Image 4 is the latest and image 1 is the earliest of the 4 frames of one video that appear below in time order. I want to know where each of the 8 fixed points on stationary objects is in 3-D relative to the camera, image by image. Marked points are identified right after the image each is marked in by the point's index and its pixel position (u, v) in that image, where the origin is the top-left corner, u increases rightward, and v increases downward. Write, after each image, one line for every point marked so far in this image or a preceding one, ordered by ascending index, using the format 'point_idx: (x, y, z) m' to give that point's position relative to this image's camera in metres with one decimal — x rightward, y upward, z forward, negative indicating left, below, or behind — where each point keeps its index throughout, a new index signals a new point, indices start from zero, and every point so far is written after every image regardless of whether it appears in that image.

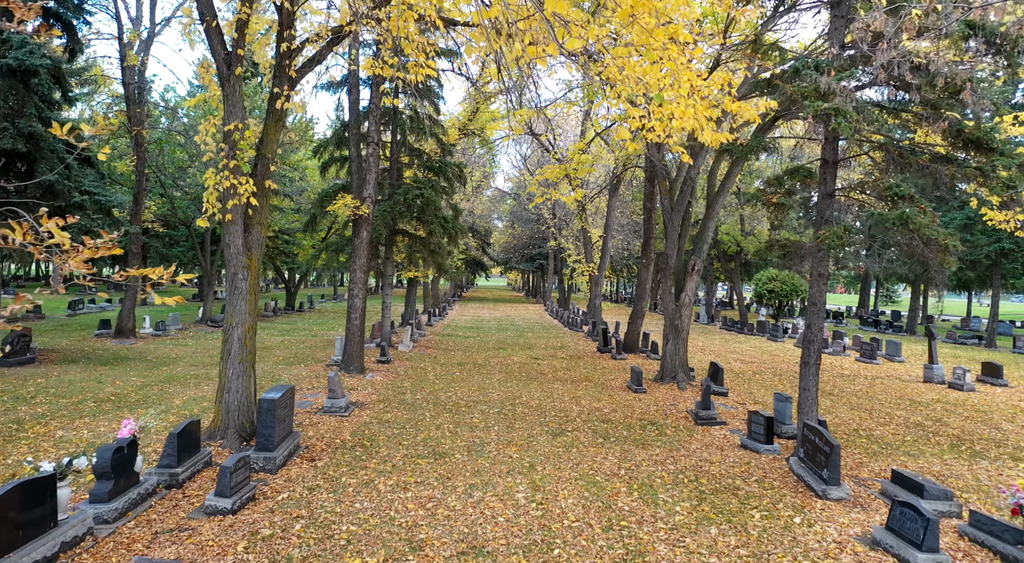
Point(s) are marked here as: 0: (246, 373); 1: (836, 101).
0: (-3.6, -1.2, +8.1) m
1: (+3.8, +2.1, +7.1) m
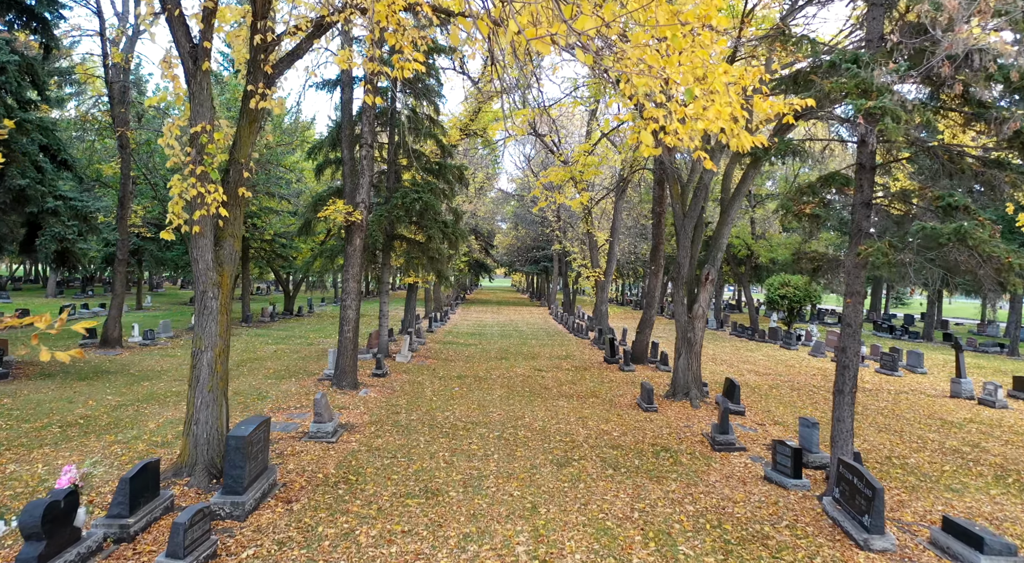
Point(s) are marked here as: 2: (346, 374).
0: (-3.6, -1.5, +7.3) m
1: (+3.8, +1.9, +6.2) m
2: (-3.7, -2.1, +13.6) m
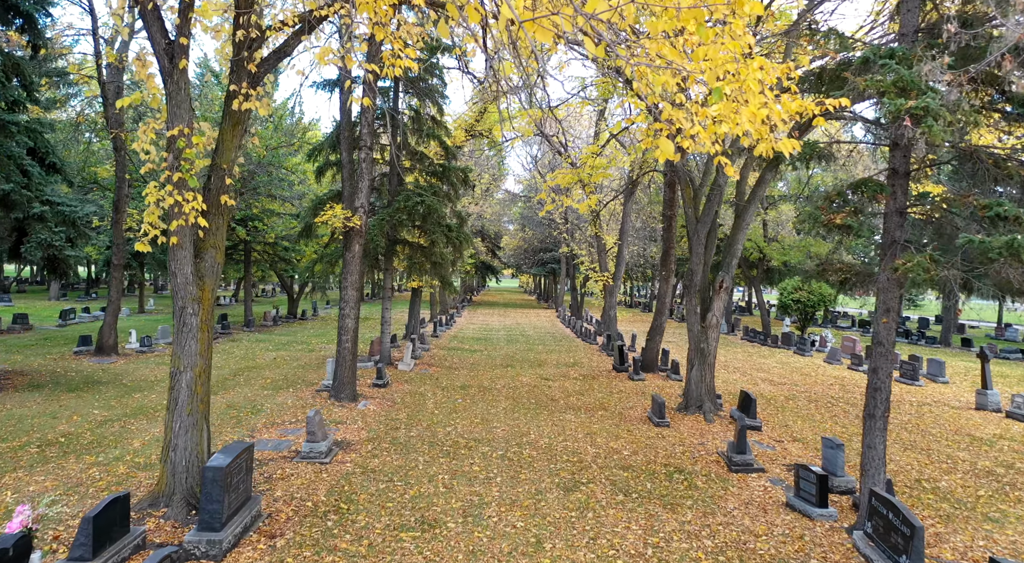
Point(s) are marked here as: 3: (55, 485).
0: (-3.5, -1.6, +6.8) m
1: (+3.8, +1.7, +5.6) m
2: (-3.6, -2.2, +13.1) m
3: (-5.6, -2.5, +7.4) m
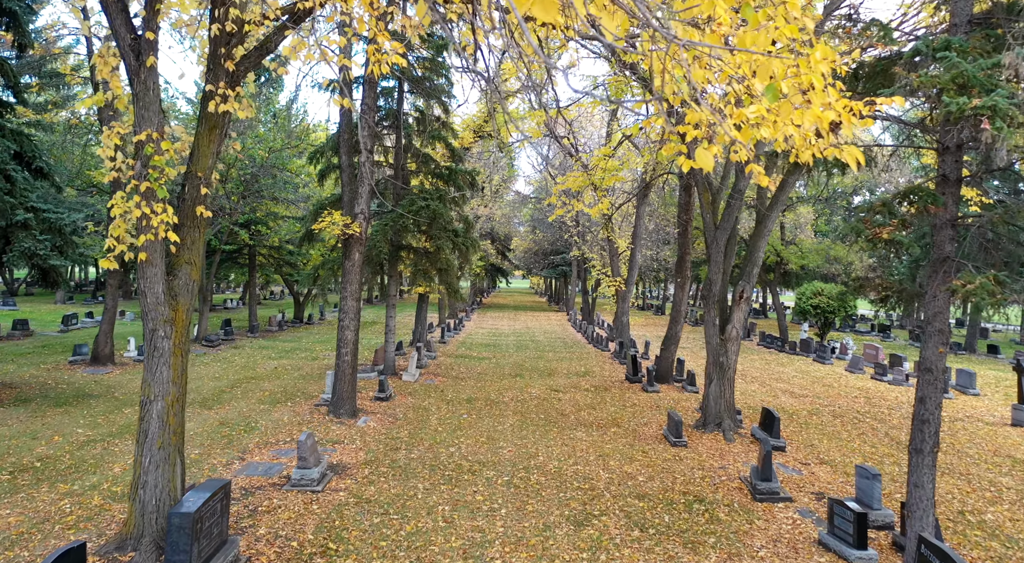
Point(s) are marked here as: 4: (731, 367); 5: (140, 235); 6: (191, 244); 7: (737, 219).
0: (-3.5, -1.8, +6.2) m
1: (+3.8, +1.5, +4.9) m
2: (-3.5, -2.4, +12.5) m
3: (-5.5, -2.7, +6.8) m
4: (+4.4, -1.7, +12.1) m
5: (-3.6, +0.5, +5.9) m
6: (-3.4, +0.4, +6.4) m
7: (+4.6, +1.3, +12.3) m
